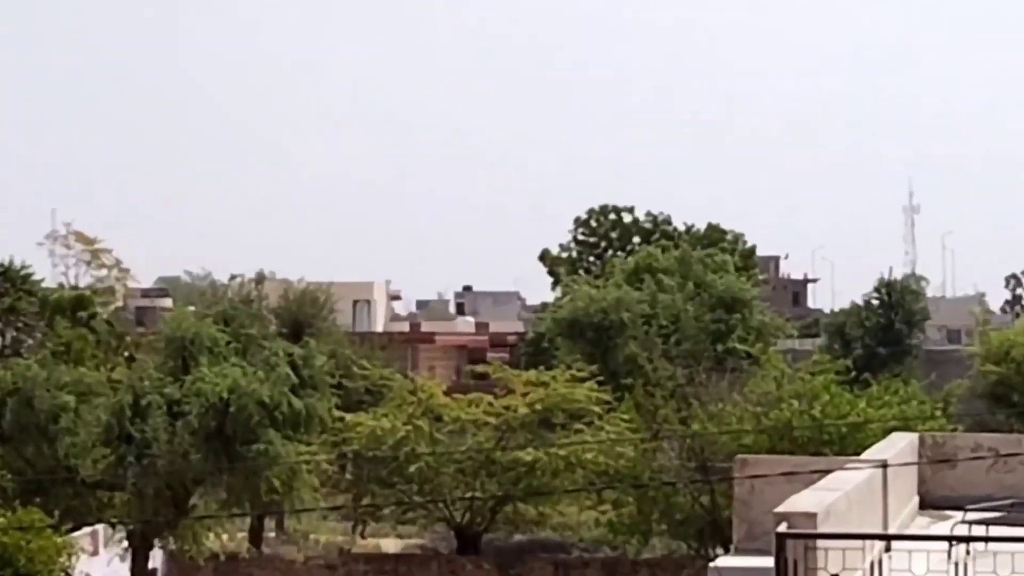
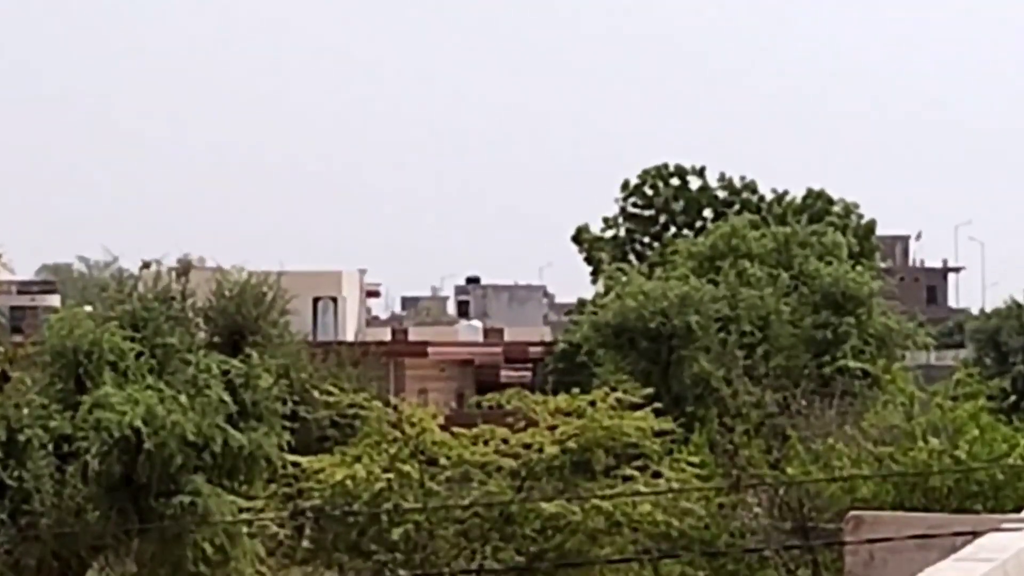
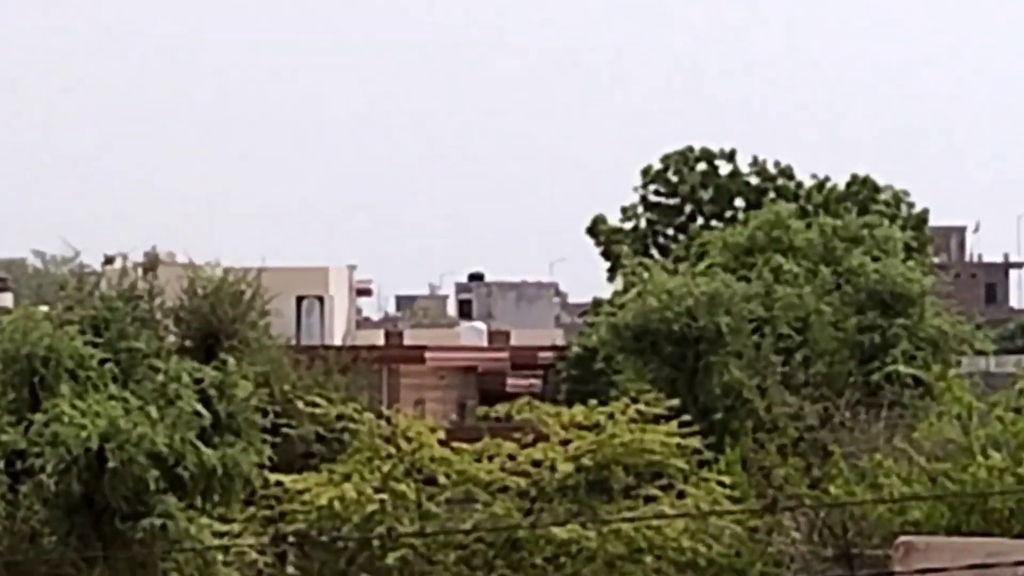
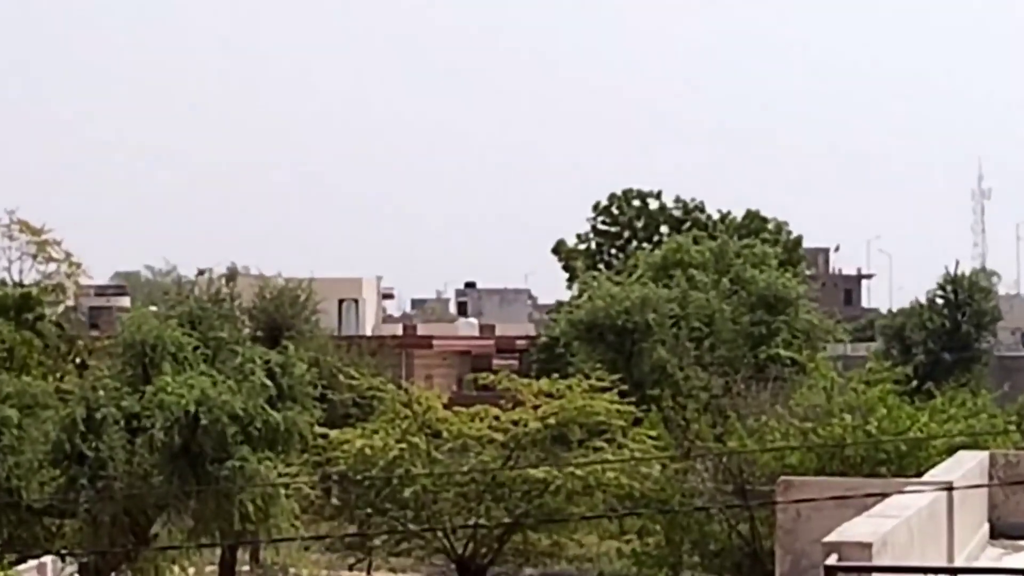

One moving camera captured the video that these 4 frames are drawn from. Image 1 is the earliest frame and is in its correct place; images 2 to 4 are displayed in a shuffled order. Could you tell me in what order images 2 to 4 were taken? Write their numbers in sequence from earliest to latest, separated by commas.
4, 2, 3
